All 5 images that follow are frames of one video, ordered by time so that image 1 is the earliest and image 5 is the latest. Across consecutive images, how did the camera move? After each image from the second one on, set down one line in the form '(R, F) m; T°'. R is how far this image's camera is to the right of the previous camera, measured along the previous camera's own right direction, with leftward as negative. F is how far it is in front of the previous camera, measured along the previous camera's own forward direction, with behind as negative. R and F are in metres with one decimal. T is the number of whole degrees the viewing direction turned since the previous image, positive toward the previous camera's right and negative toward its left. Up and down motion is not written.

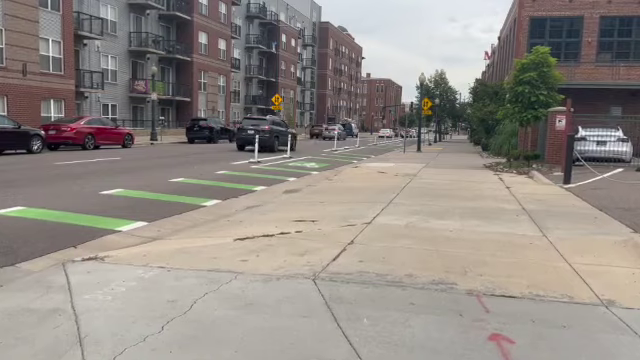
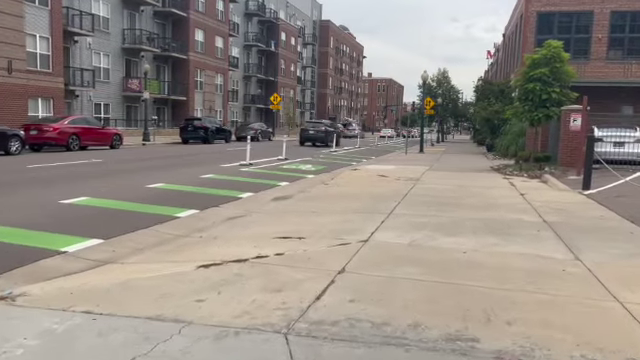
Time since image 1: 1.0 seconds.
(+0.2, +1.3) m; 0°
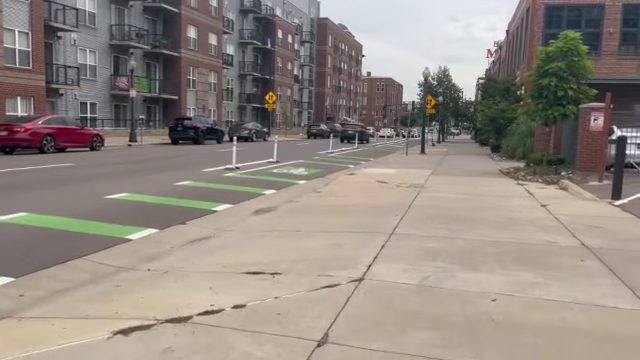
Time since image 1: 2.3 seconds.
(+0.2, +1.6) m; 0°
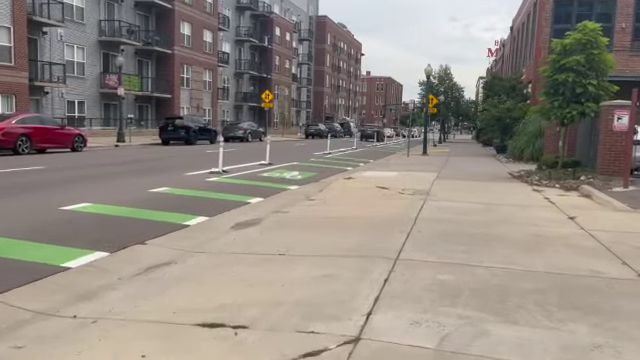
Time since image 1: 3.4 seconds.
(+0.1, +1.4) m; 0°
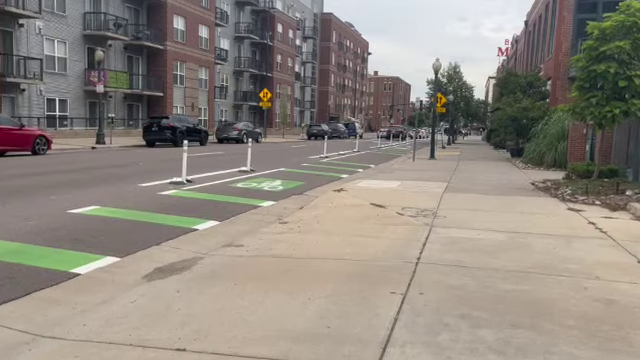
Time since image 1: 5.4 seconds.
(+0.5, +2.6) m; -1°
